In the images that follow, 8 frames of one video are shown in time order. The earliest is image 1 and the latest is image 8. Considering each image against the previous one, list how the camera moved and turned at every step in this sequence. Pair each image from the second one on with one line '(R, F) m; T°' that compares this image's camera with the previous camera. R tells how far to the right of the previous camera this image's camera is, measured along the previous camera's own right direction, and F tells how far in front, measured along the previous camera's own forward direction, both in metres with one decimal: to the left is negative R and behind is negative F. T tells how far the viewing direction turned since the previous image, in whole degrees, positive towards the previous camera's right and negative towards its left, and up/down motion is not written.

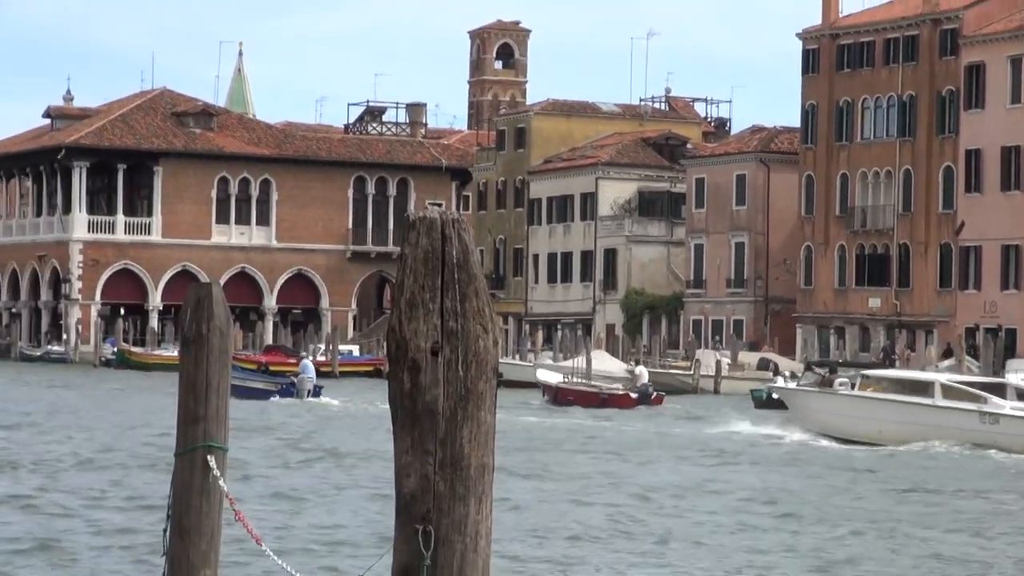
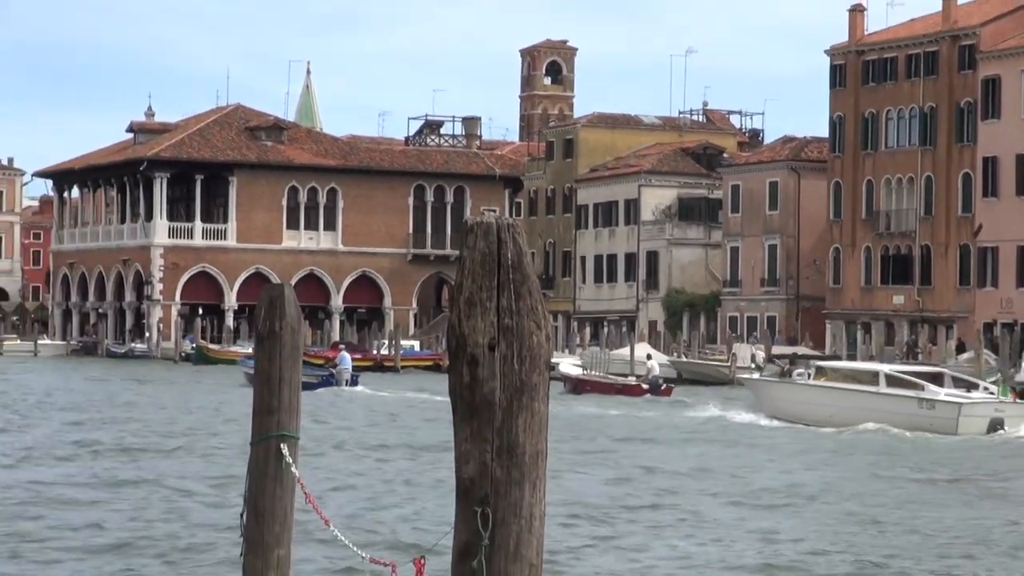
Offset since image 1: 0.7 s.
(+0.3, -3.0) m; -1°
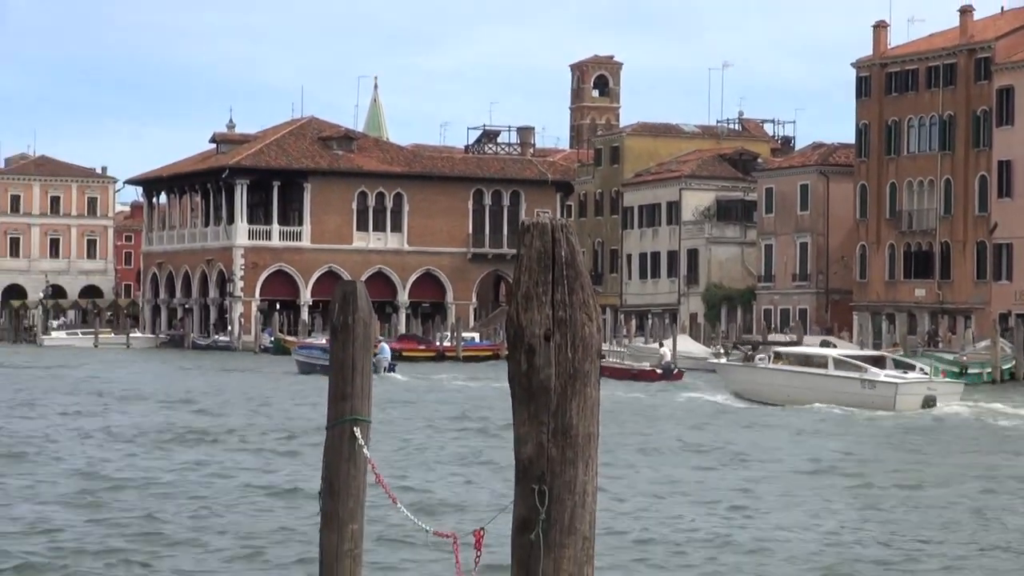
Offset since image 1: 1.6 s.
(+0.2, -3.6) m; -1°
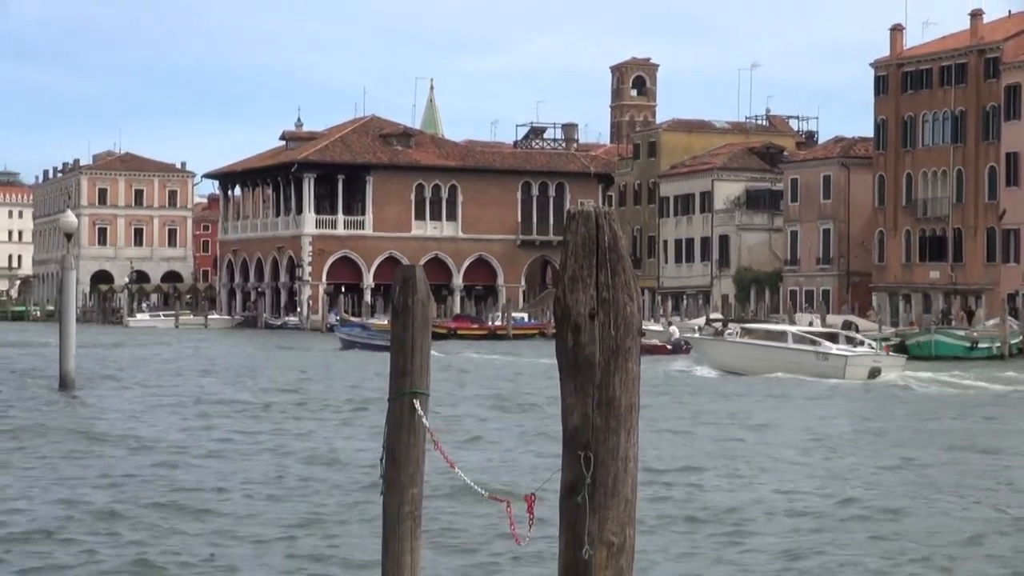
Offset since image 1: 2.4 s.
(+0.3, -3.9) m; -1°
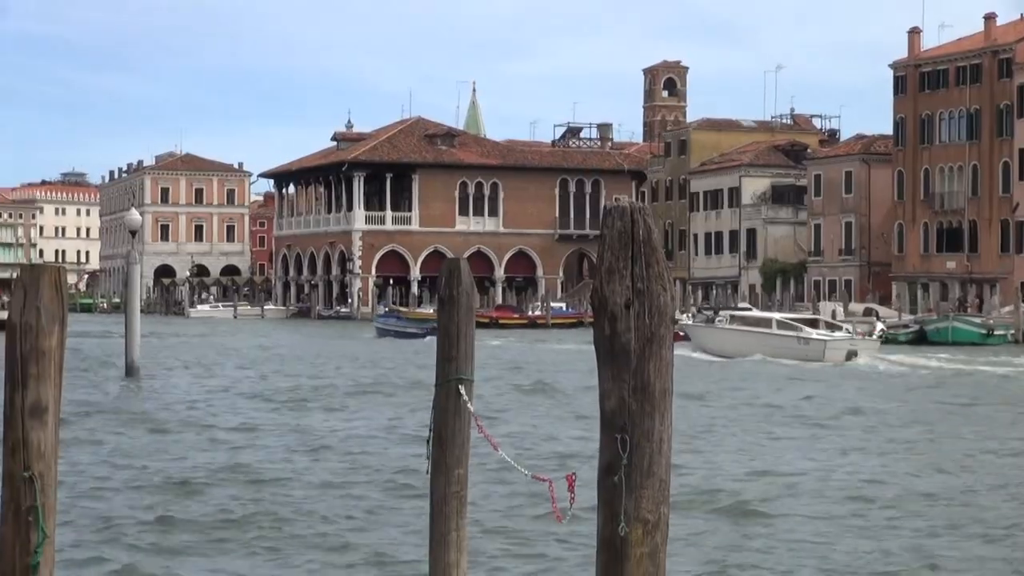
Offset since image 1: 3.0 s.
(+0.3, -2.8) m; -1°
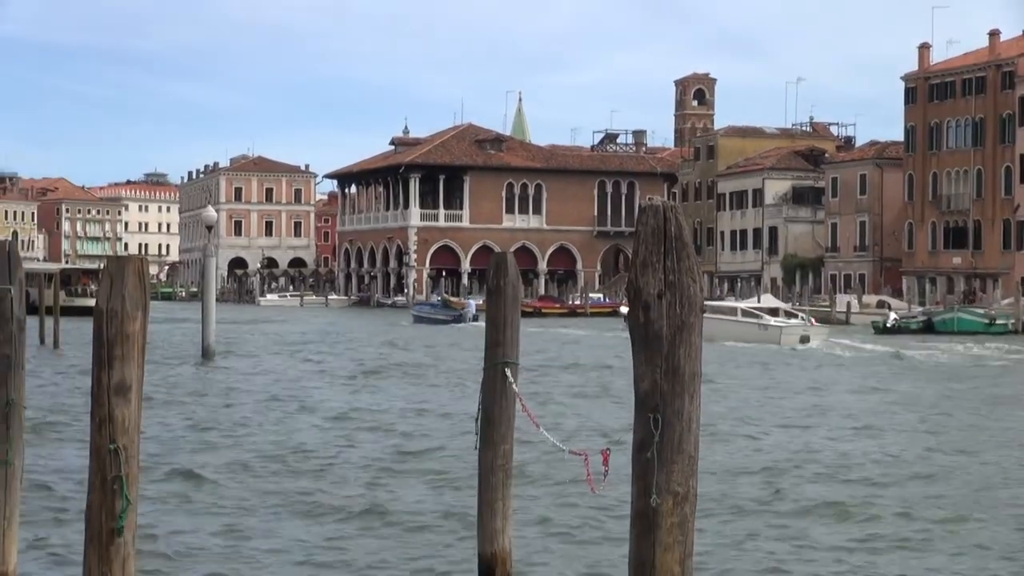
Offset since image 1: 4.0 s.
(+0.6, -4.9) m; -1°
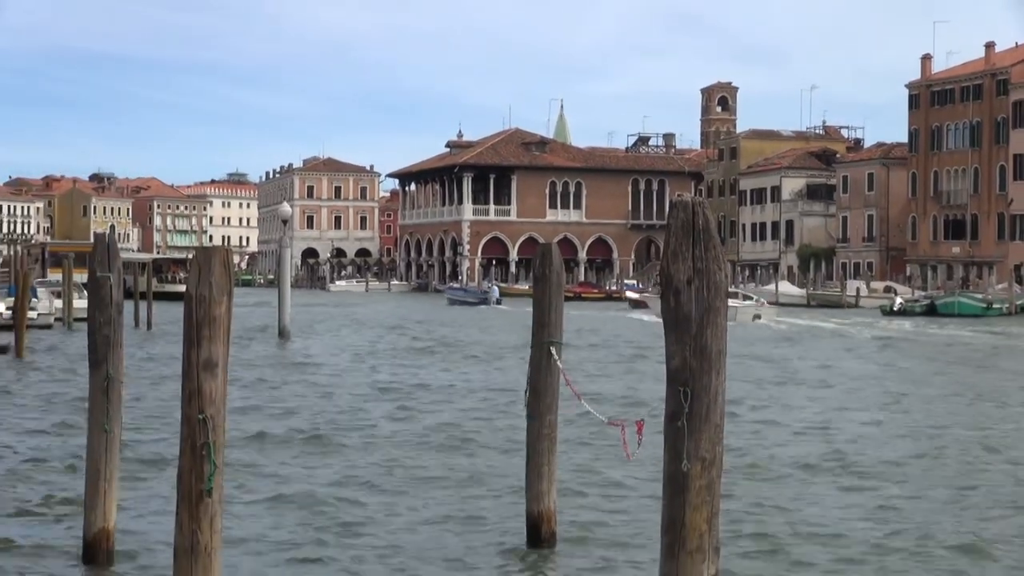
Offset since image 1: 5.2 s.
(+0.8, -6.5) m; -2°
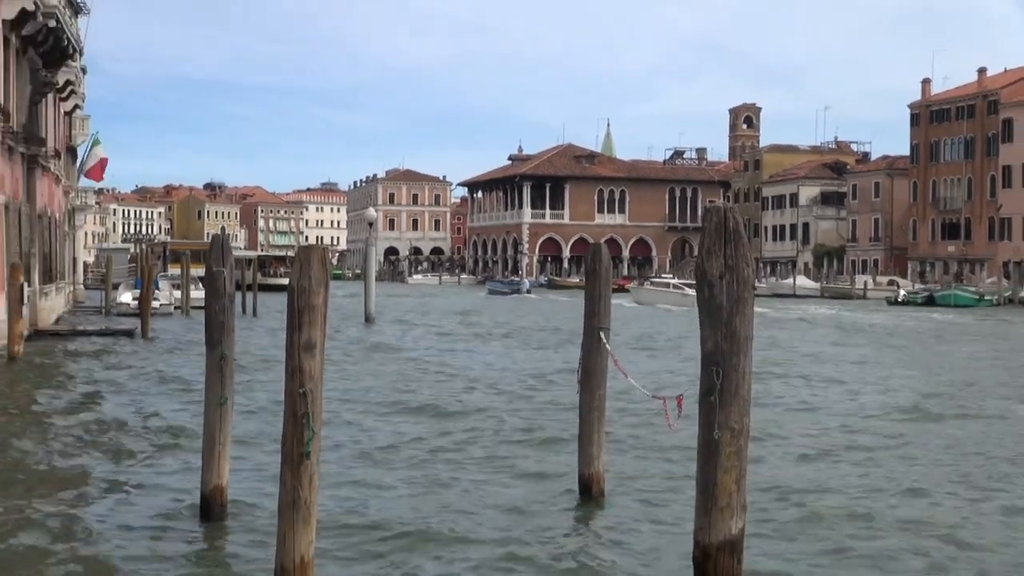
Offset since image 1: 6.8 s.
(+1.0, -9.9) m; -2°
